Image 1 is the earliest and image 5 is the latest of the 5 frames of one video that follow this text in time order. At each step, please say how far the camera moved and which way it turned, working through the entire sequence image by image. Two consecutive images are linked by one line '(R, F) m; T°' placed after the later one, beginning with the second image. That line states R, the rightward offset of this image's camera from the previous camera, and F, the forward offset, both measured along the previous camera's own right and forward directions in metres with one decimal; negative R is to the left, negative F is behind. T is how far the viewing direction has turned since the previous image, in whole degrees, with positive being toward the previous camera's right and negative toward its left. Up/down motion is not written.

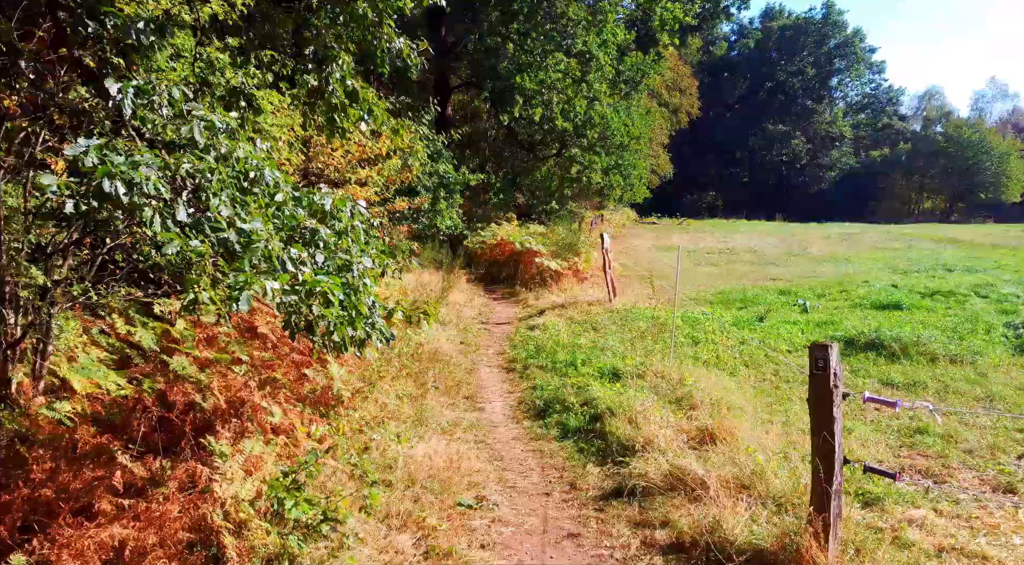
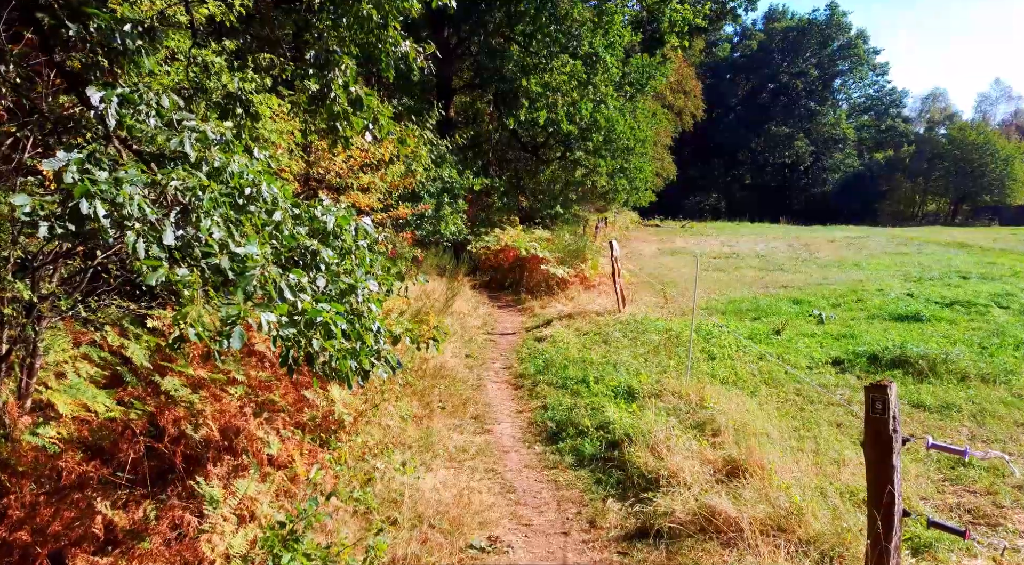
(-0.1, +0.4) m; 0°
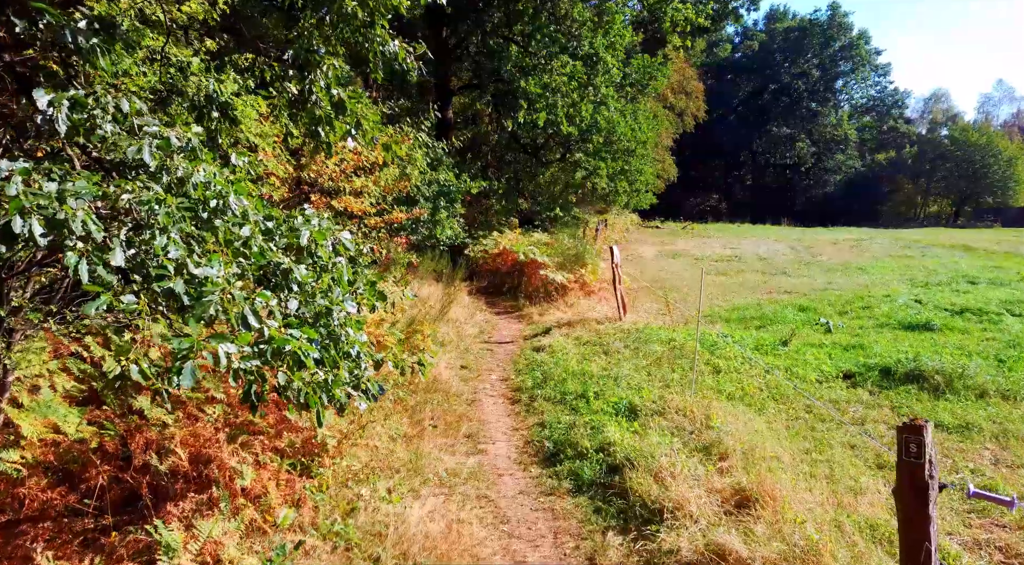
(0.0, +0.4) m; 0°
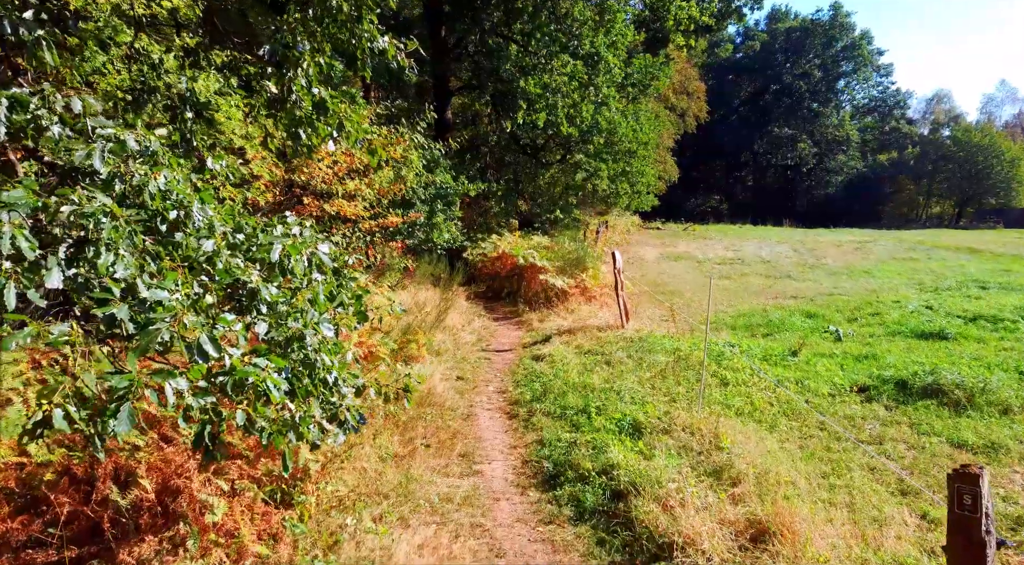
(0.0, +0.5) m; 0°
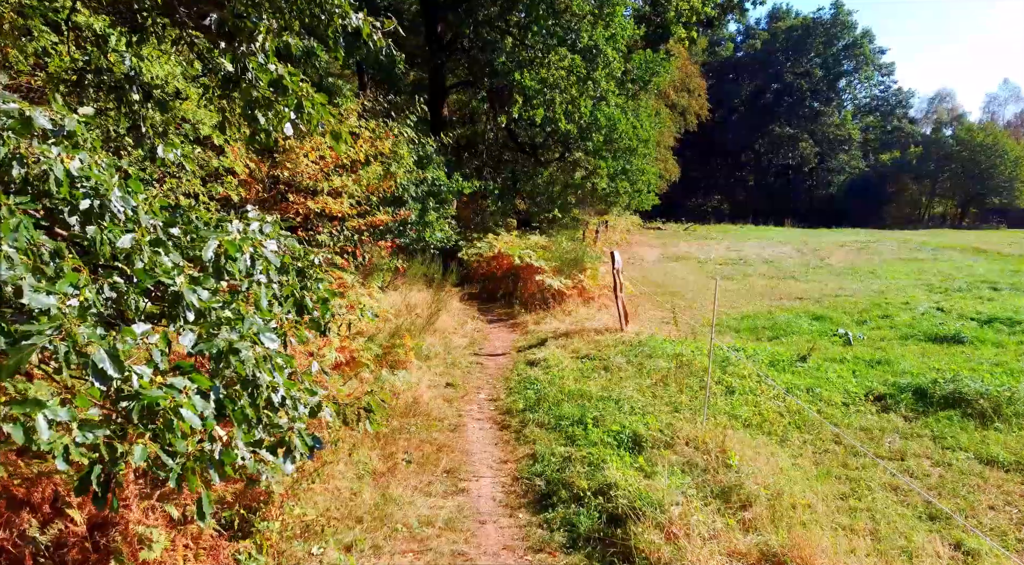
(+0.1, +0.6) m; 0°
